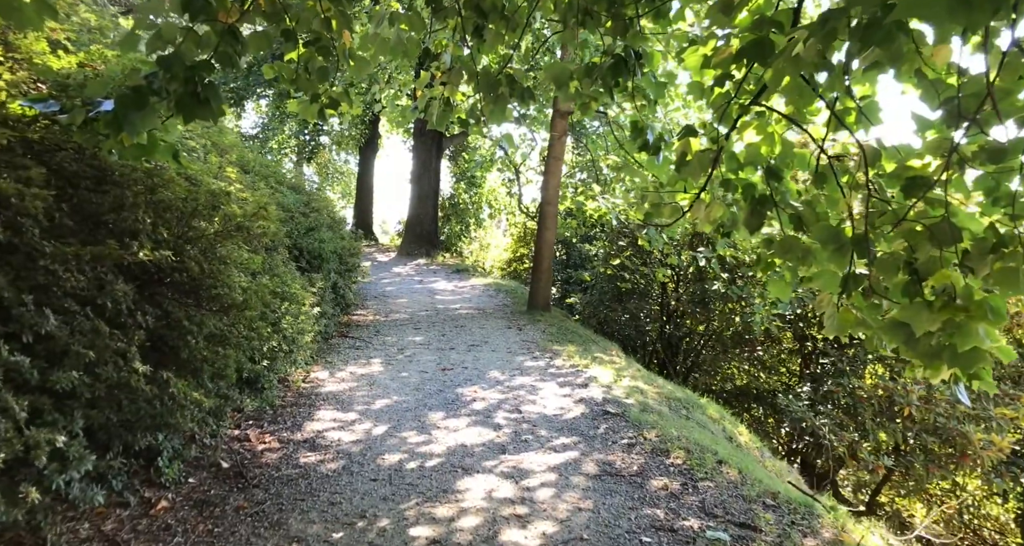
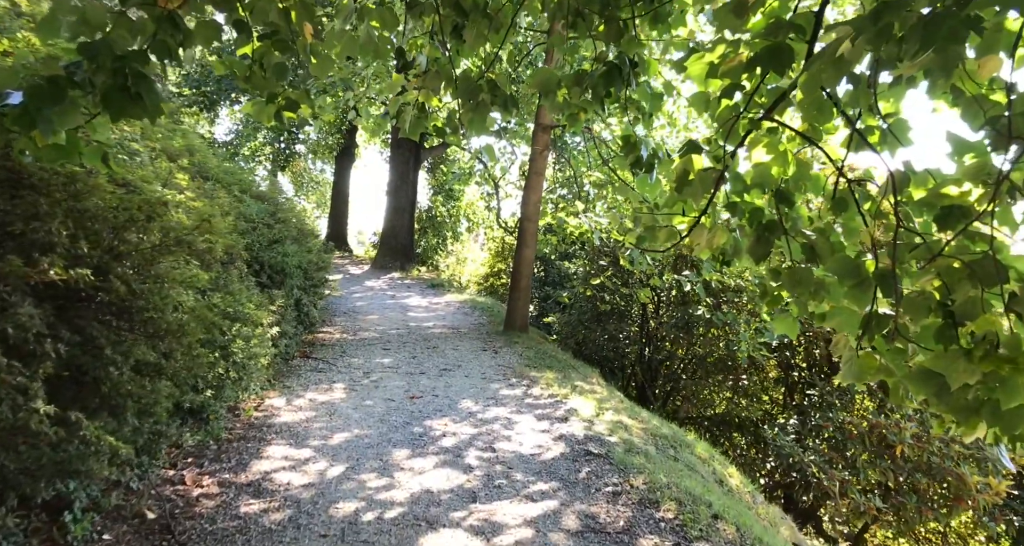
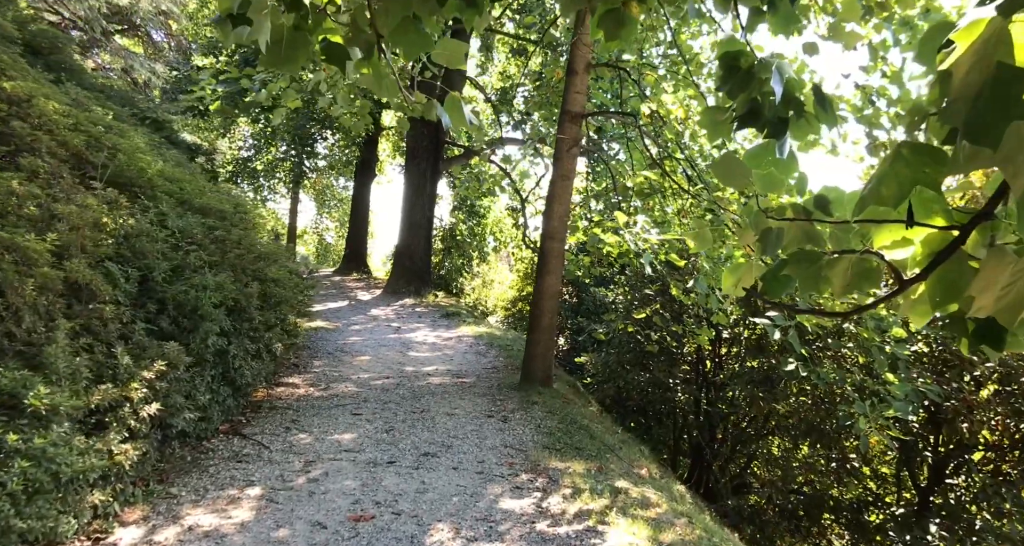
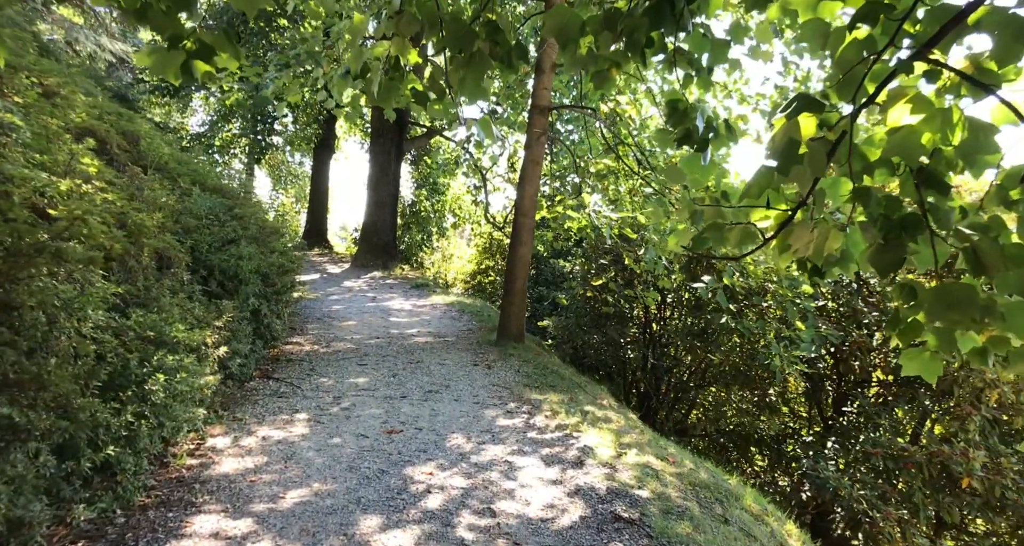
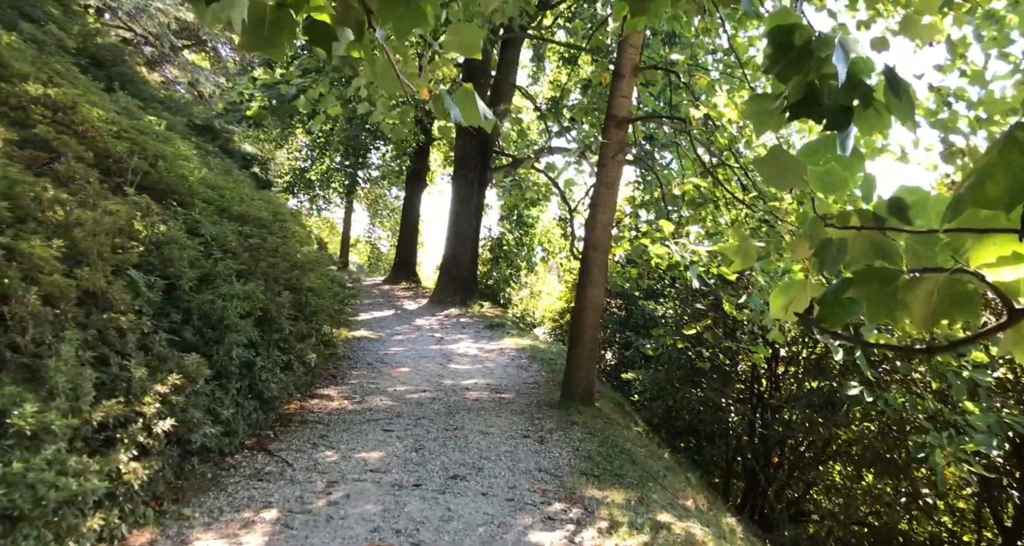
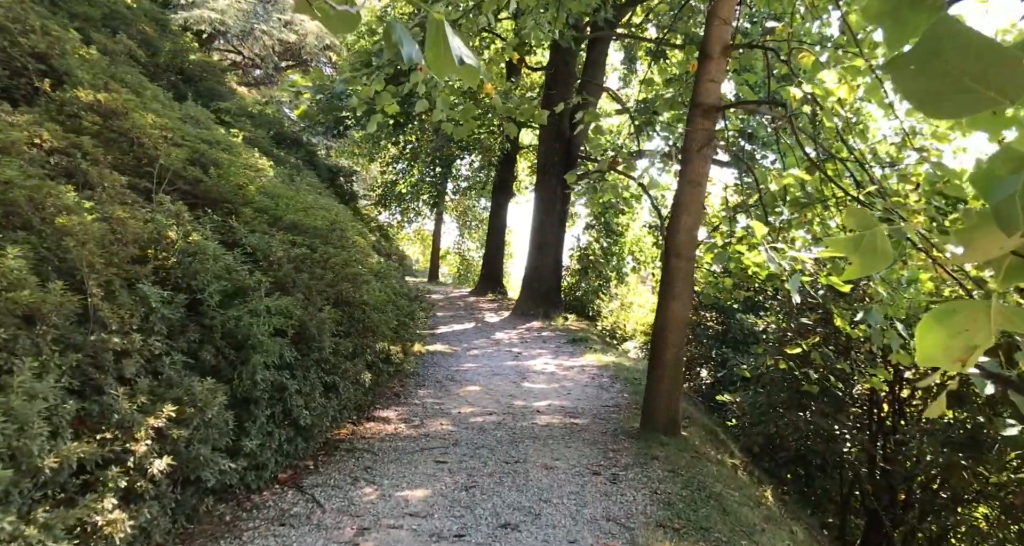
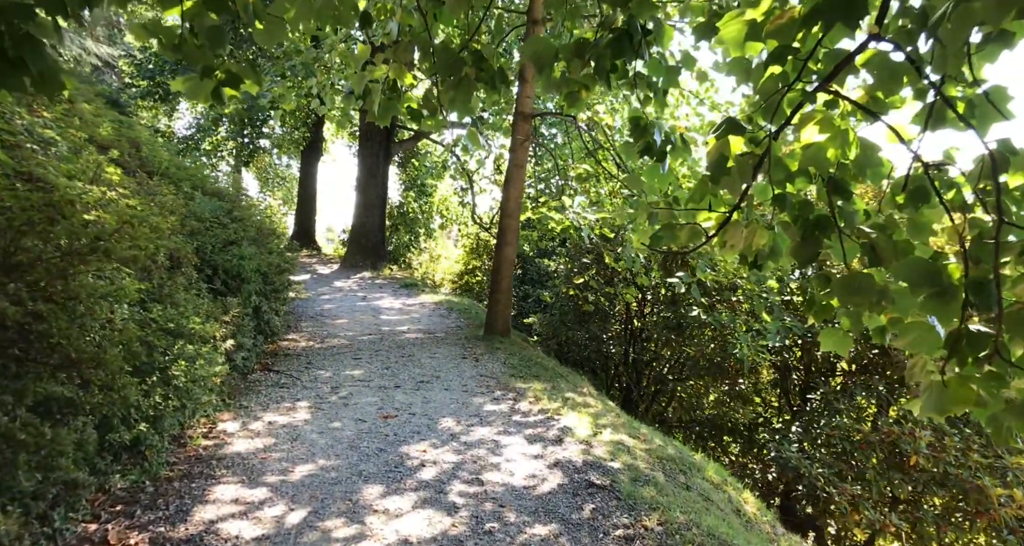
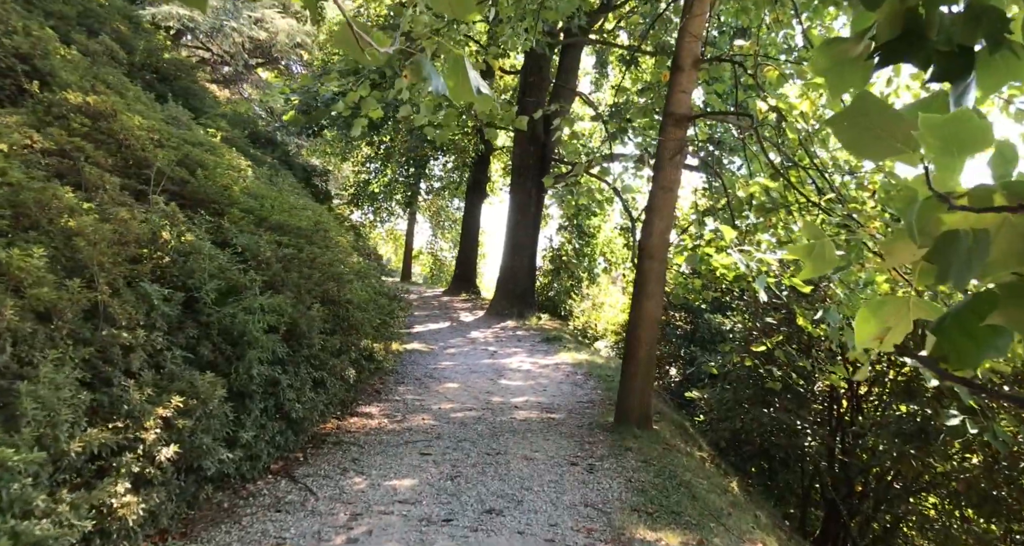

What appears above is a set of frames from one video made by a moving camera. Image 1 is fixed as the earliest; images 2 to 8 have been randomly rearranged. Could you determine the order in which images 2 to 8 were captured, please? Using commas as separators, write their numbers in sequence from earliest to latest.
2, 7, 4, 3, 5, 8, 6
